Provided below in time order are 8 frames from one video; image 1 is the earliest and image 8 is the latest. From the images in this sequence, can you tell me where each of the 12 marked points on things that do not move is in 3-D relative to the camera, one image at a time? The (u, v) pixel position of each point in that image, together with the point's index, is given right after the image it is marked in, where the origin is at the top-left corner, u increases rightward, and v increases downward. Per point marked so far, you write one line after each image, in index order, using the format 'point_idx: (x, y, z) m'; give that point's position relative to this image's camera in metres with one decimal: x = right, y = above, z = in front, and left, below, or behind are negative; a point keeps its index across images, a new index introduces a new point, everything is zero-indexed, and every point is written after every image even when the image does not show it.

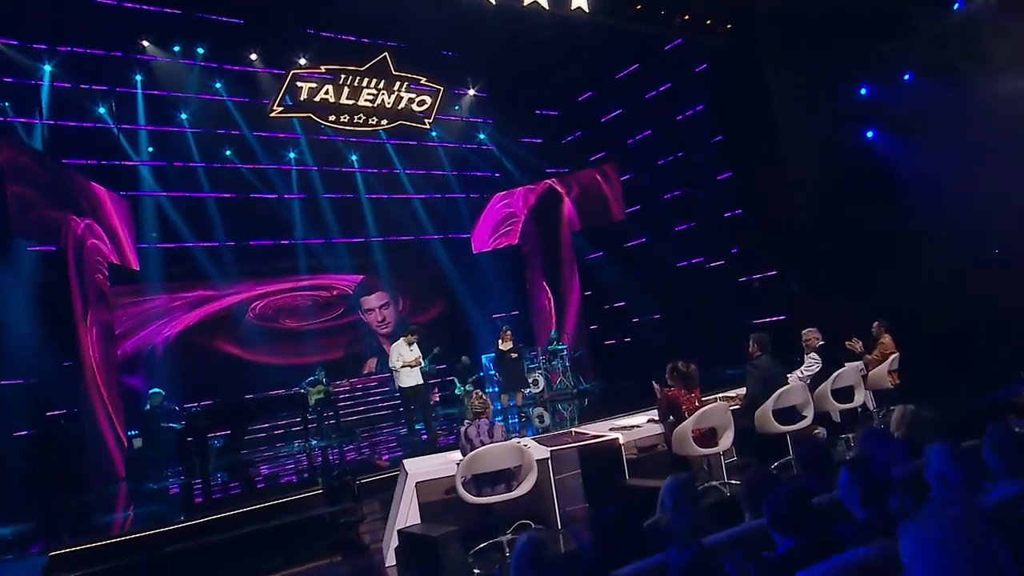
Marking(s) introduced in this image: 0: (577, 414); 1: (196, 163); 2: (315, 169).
0: (+0.7, -1.5, +8.0) m
1: (-4.1, +1.6, +9.1) m
2: (-2.8, +1.7, +10.0) m
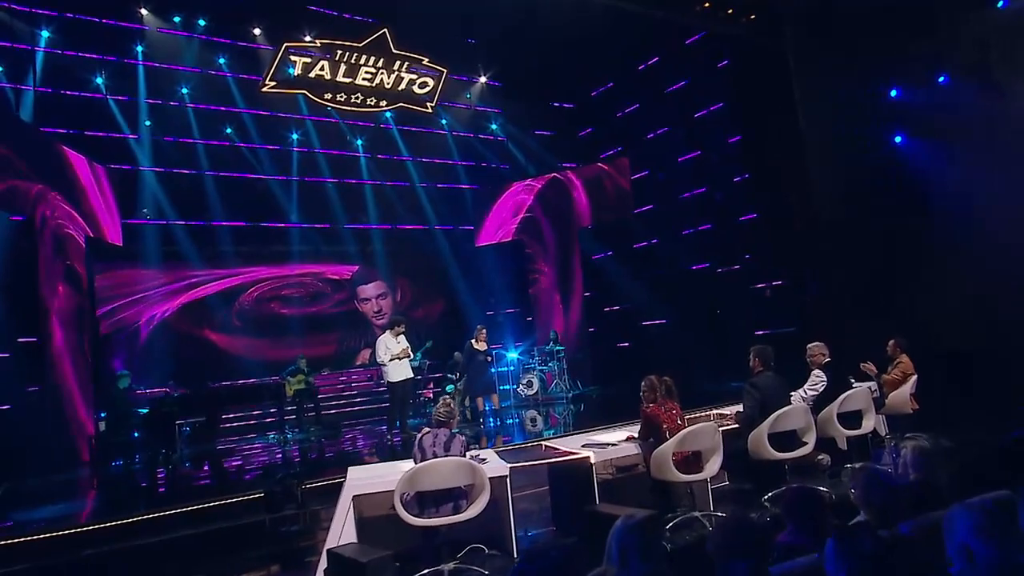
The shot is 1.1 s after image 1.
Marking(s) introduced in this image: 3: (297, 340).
0: (+0.6, -1.4, +7.6) m
1: (-4.0, +1.9, +8.8) m
2: (-2.7, +1.9, +9.8) m
3: (-2.9, -0.7, +9.3) m
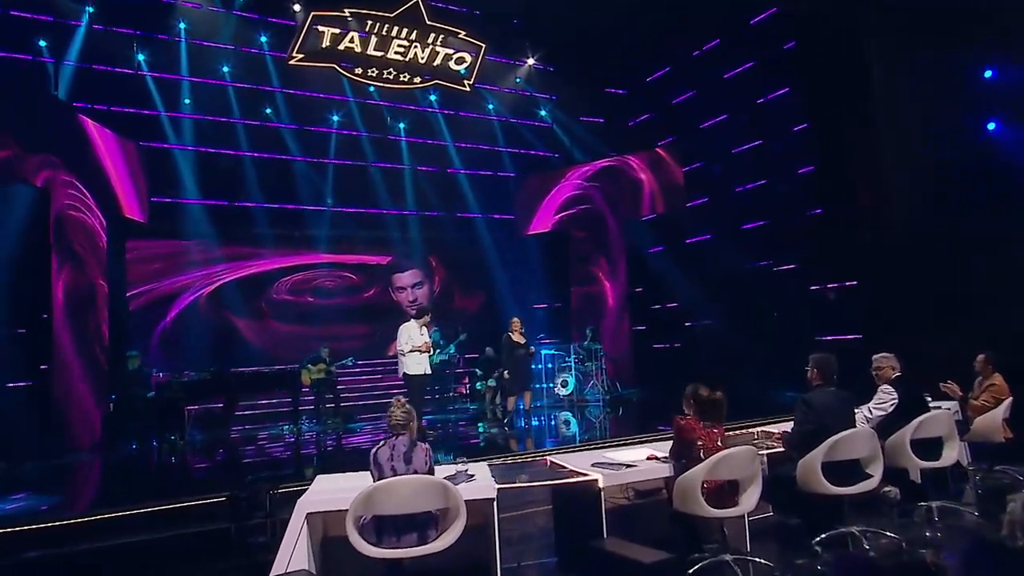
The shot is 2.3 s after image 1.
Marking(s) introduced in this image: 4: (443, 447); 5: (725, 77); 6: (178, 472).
0: (+1.0, -1.4, +7.1) m
1: (-3.4, +2.1, +8.6) m
2: (-2.0, +2.1, +9.5) m
3: (-2.4, -0.5, +9.0) m
4: (-0.6, -1.4, +6.2) m
5: (+2.7, +2.6, +8.7) m
6: (-2.5, -1.4, +5.3) m
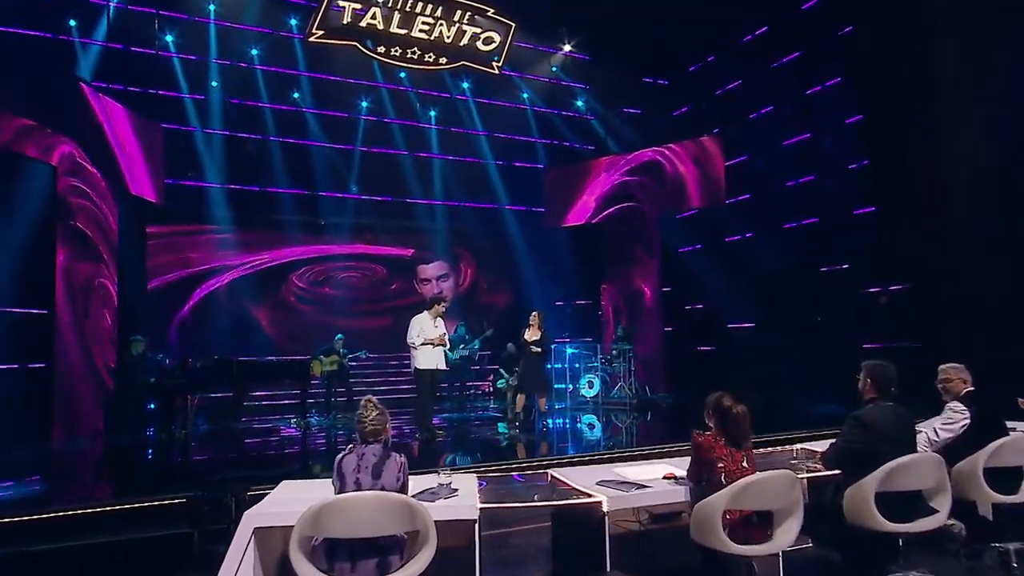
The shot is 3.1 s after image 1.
0: (+1.2, -1.4, +6.7) m
1: (-3.0, +2.2, +8.4) m
2: (-1.6, +2.2, +9.2) m
3: (-2.1, -0.4, +8.8) m
4: (-0.4, -1.4, +5.9) m
5: (+3.1, +2.6, +8.2) m
6: (-2.4, -1.3, +5.1) m
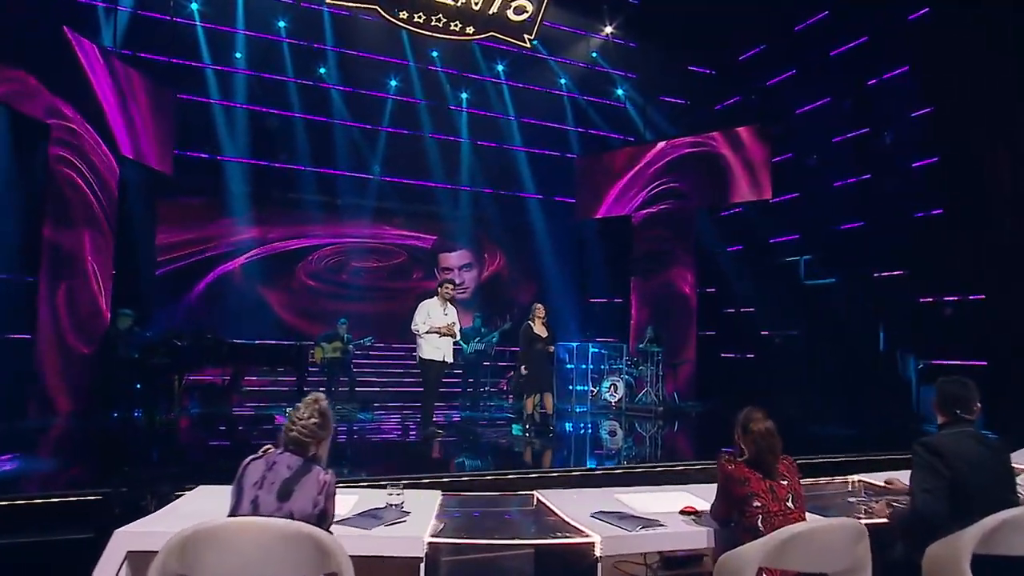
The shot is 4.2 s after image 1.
0: (+1.3, -1.3, +6.2) m
1: (-2.6, +2.5, +8.1) m
2: (-1.2, +2.3, +8.8) m
3: (-1.8, -0.2, +8.4) m
4: (-0.3, -1.3, +5.4) m
5: (+3.5, +2.5, +7.6) m
6: (-2.4, -1.1, +4.7) m
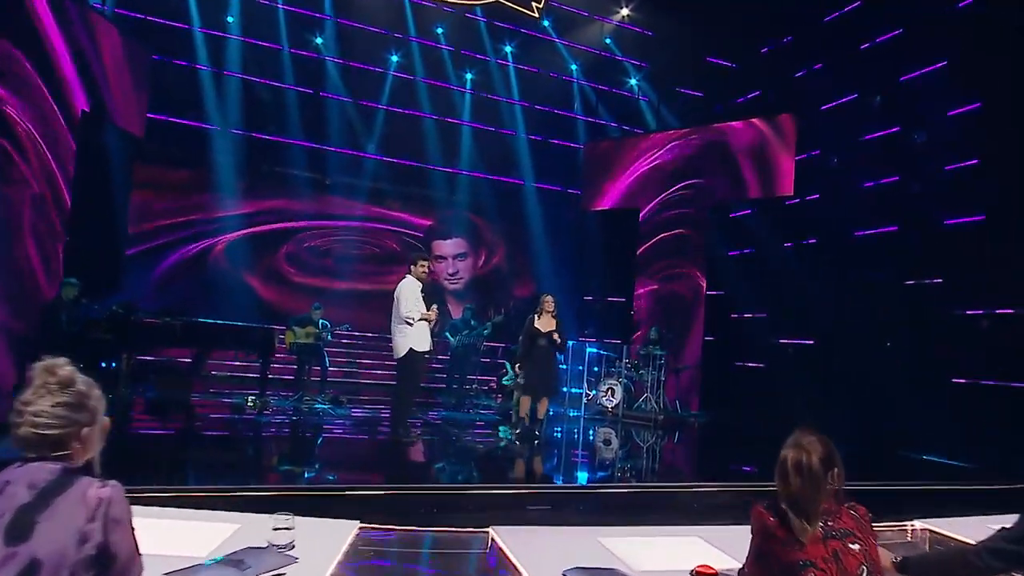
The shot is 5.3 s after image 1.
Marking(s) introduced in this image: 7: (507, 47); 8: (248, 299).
0: (+1.2, -1.3, +5.7) m
1: (-2.5, +2.7, +7.6) m
2: (-1.1, +2.5, +8.3) m
3: (-1.8, -0.1, +7.9) m
4: (-0.5, -1.2, +4.9) m
5: (+3.6, +2.4, +7.1) m
6: (-2.5, -0.9, +4.2) m
7: (-0.1, +3.0, +8.5) m
8: (-2.8, -0.1, +7.5) m
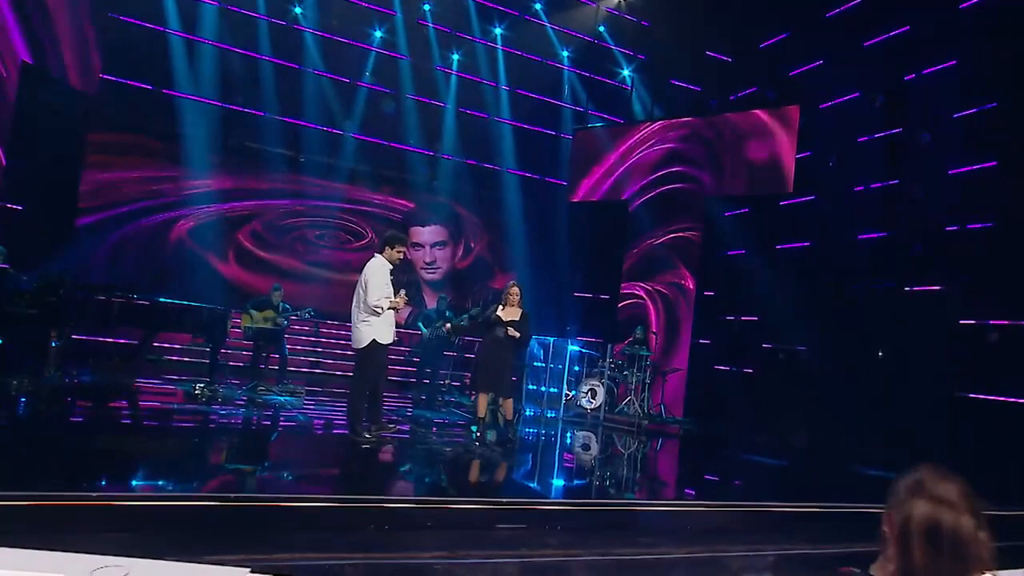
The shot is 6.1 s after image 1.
0: (+1.0, -1.3, +5.3) m
1: (-2.6, +2.8, +7.2) m
2: (-1.2, +2.6, +7.9) m
3: (-2.0, +0.1, +7.5) m
4: (-0.6, -1.1, +4.5) m
5: (+3.5, +2.4, +6.8) m
6: (-2.6, -0.7, +3.8) m
7: (-0.2, +3.0, +8.1) m
8: (-3.0, +0.1, +7.0) m
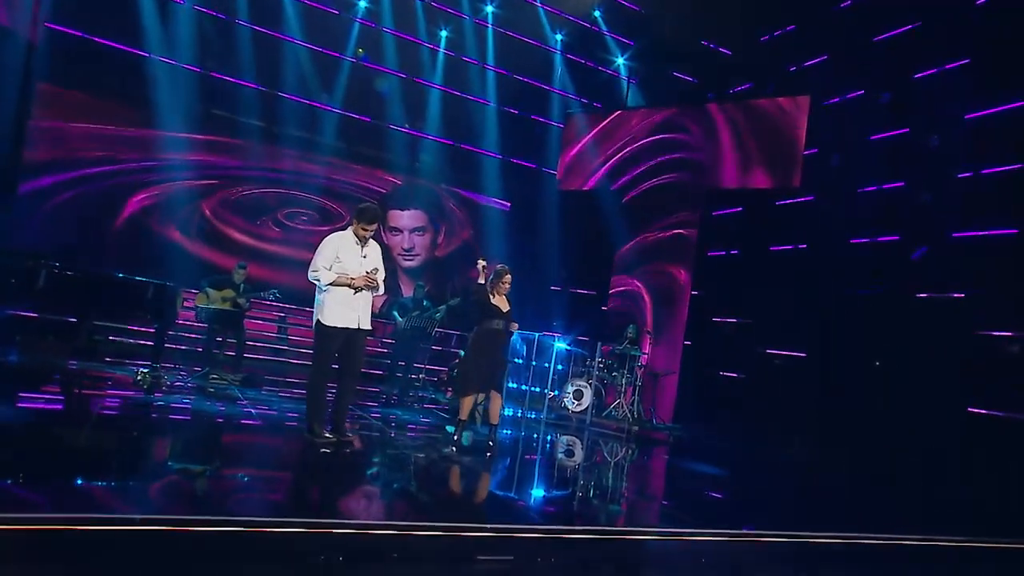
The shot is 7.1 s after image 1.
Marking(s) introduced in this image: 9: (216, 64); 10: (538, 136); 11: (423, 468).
0: (+0.8, -1.3, +4.9) m
1: (-2.7, +3.0, +6.7) m
2: (-1.3, +2.7, +7.4) m
3: (-2.2, +0.3, +7.0) m
4: (-0.8, -1.0, +4.1) m
5: (+3.4, +2.3, +6.5) m
6: (-2.7, -0.6, +3.3) m
7: (-0.3, +3.1, +7.7) m
8: (-3.1, +0.3, +6.5) m
9: (-2.9, +2.2, +6.8) m
10: (+0.3, +1.9, +8.3) m
11: (-0.5, -1.0, +3.9) m
